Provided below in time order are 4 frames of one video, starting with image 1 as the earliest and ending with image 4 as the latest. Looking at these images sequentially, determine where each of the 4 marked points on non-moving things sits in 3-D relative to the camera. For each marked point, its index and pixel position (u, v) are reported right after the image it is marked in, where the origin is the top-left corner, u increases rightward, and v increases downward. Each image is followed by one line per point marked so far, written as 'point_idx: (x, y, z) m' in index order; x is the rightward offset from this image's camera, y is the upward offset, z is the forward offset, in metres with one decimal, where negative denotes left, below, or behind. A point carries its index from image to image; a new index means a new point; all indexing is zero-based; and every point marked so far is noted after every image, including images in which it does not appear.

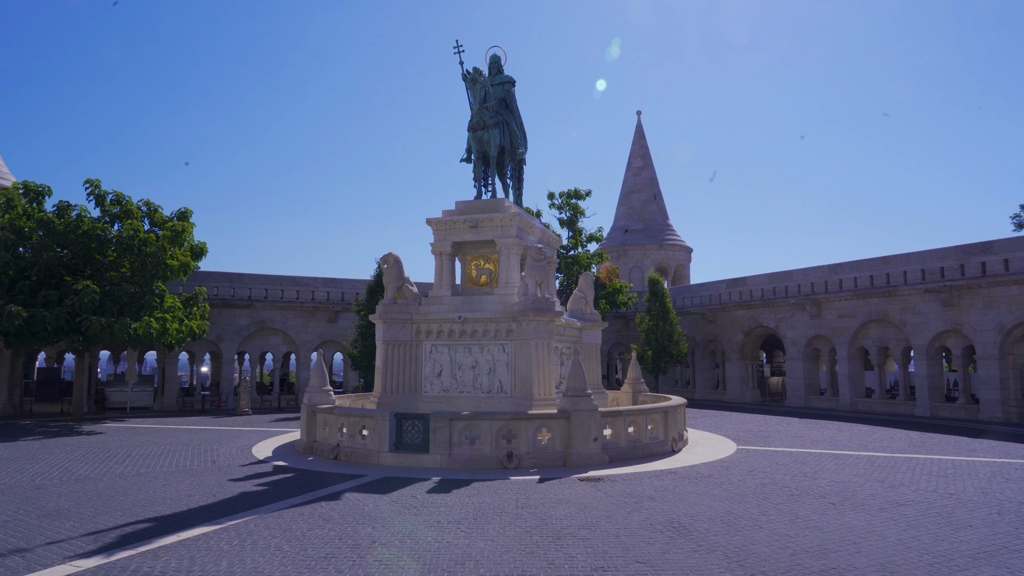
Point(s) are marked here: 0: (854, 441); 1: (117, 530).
0: (+7.9, -3.5, +15.0) m
1: (-4.0, -2.4, +6.5) m
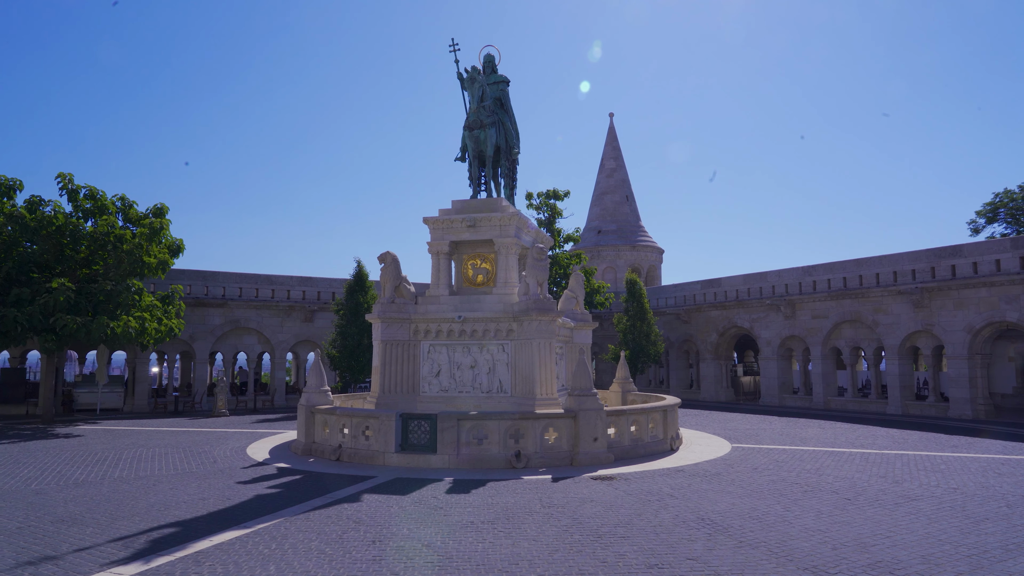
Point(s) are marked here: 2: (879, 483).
0: (+7.8, -3.6, +15.4) m
1: (-3.6, -2.4, +6.3) m
2: (+5.2, -2.8, +9.2) m
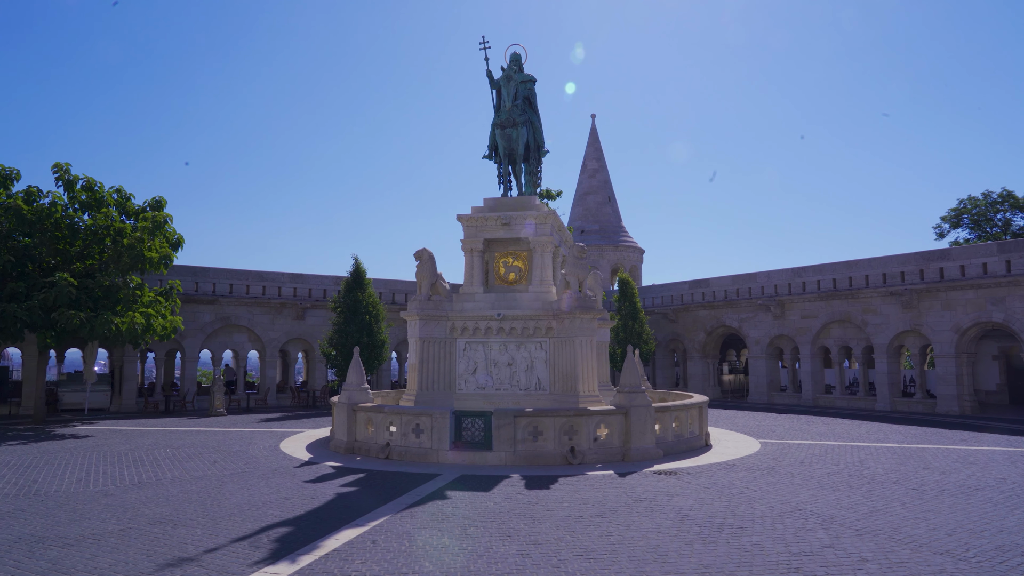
0: (+8.4, -3.6, +16.0) m
1: (-2.4, -2.3, +6.2) m
2: (+6.2, -2.8, +9.7) m
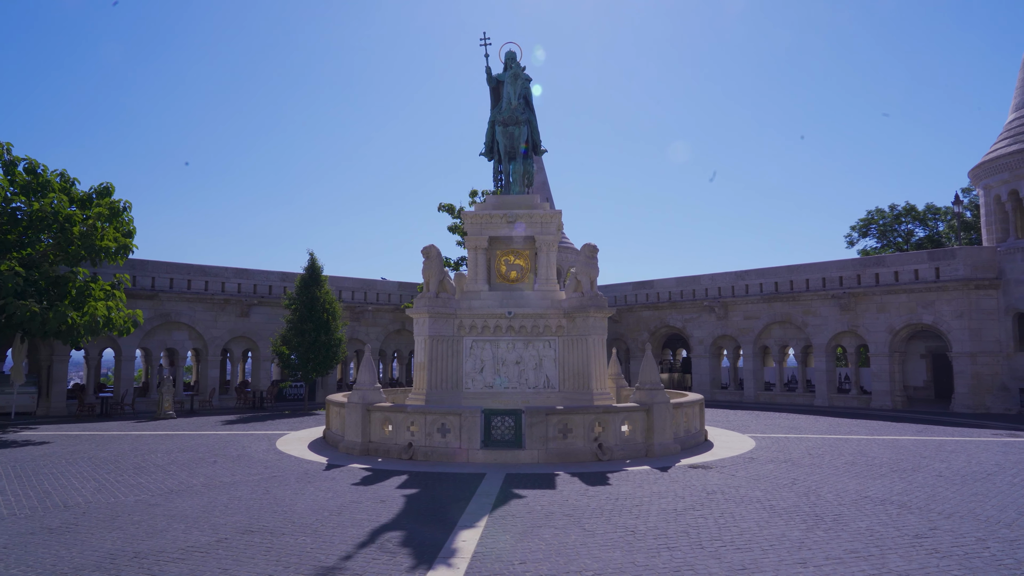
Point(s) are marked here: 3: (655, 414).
0: (+8.1, -3.7, +17.1) m
1: (-1.2, -2.3, +5.9) m
2: (+6.8, -2.8, +10.5) m
3: (+2.5, -2.2, +11.5) m
